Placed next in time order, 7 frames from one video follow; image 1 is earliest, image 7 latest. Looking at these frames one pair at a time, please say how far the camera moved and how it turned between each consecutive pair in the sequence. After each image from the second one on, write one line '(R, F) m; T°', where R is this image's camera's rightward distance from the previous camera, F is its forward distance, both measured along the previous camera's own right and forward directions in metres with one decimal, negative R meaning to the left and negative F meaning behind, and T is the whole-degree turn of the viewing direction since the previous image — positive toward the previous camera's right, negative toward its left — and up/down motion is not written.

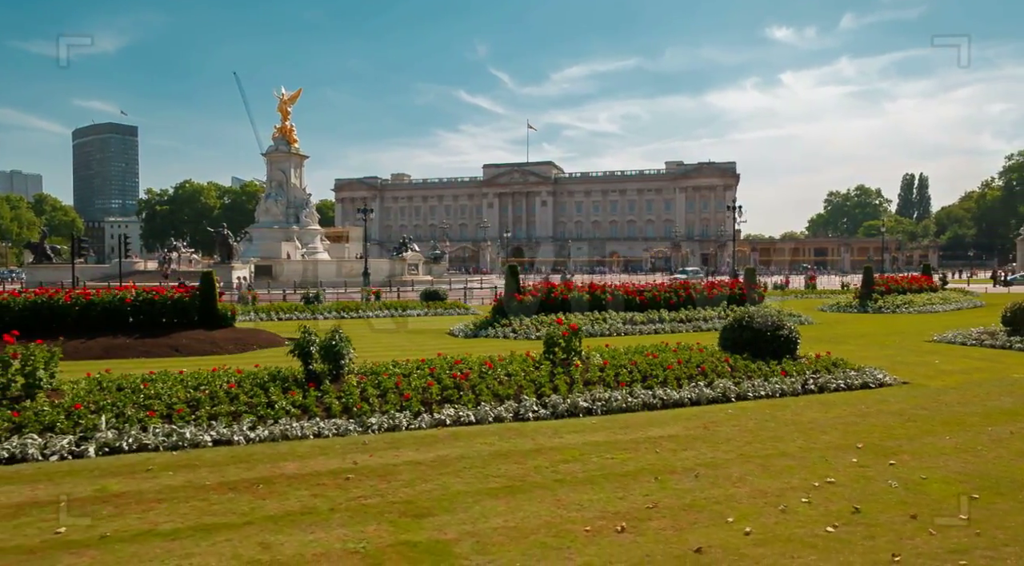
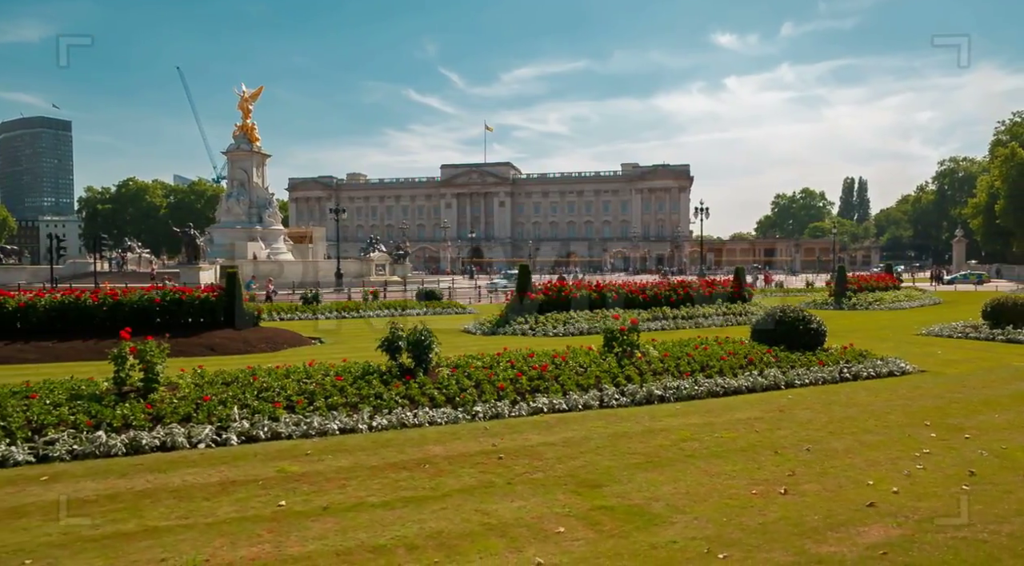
(-1.9, -0.6) m; +4°
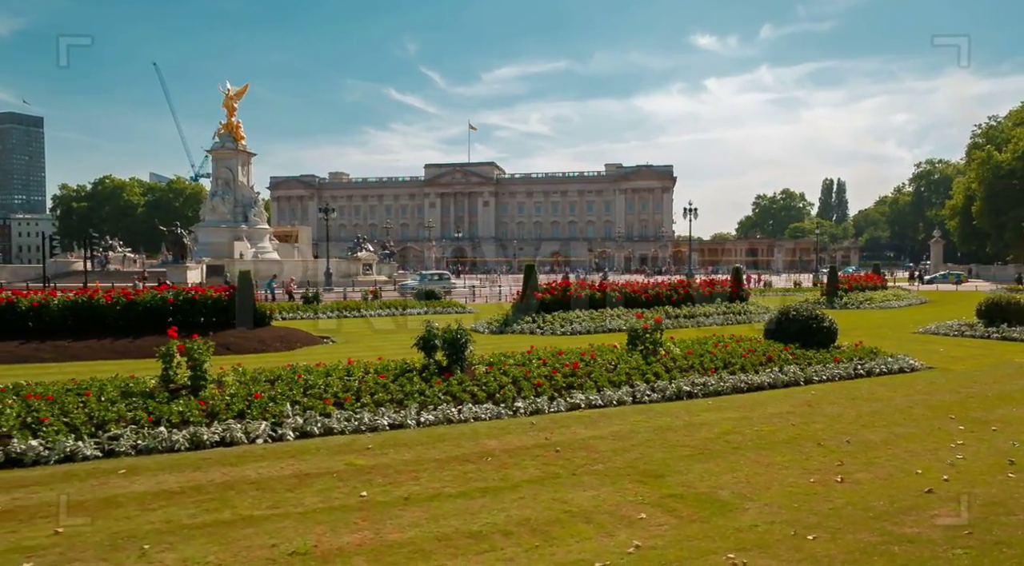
(-0.8, -0.2) m; +1°
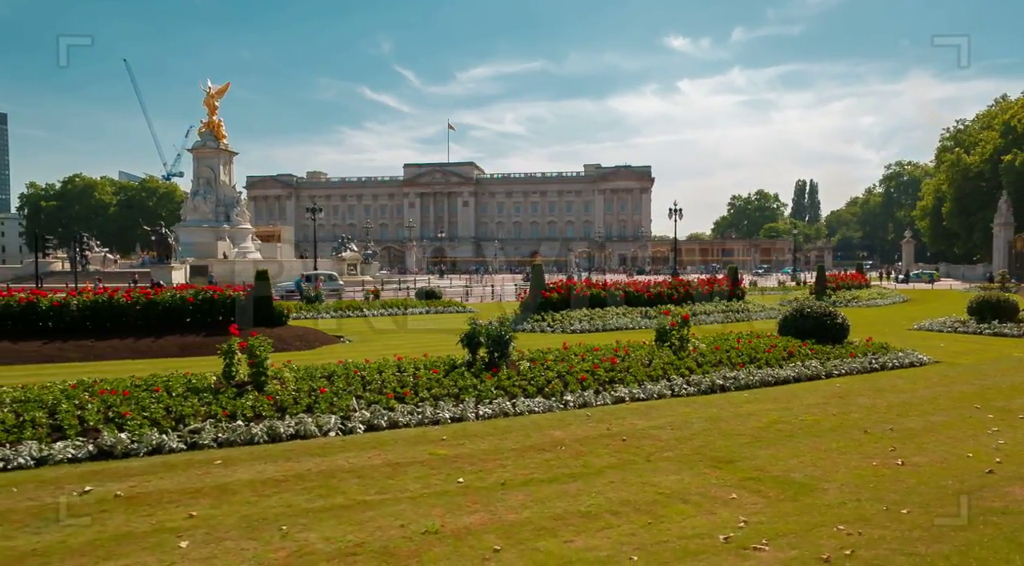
(-1.0, -0.3) m; +2°
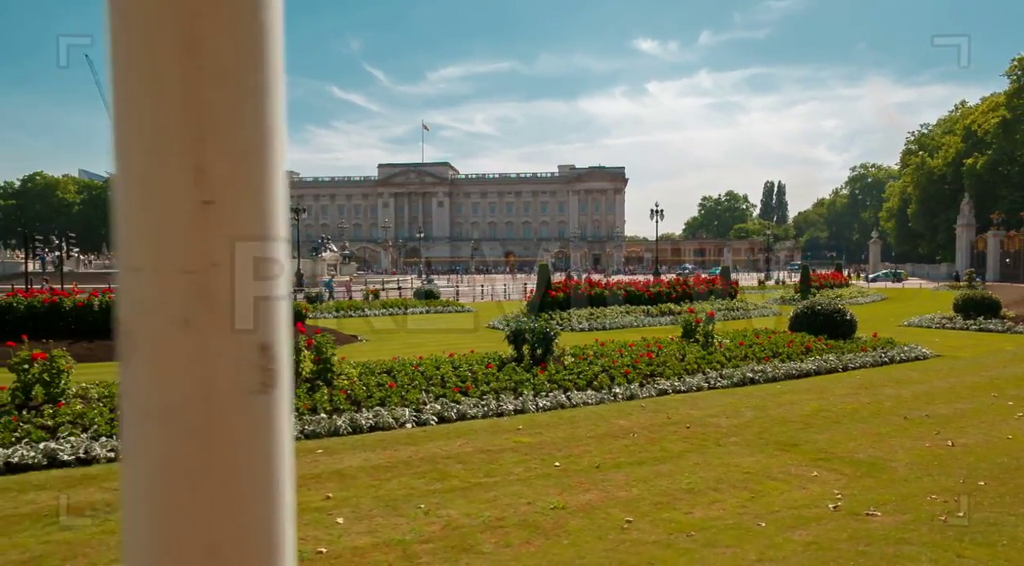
(-1.2, -0.5) m; +2°
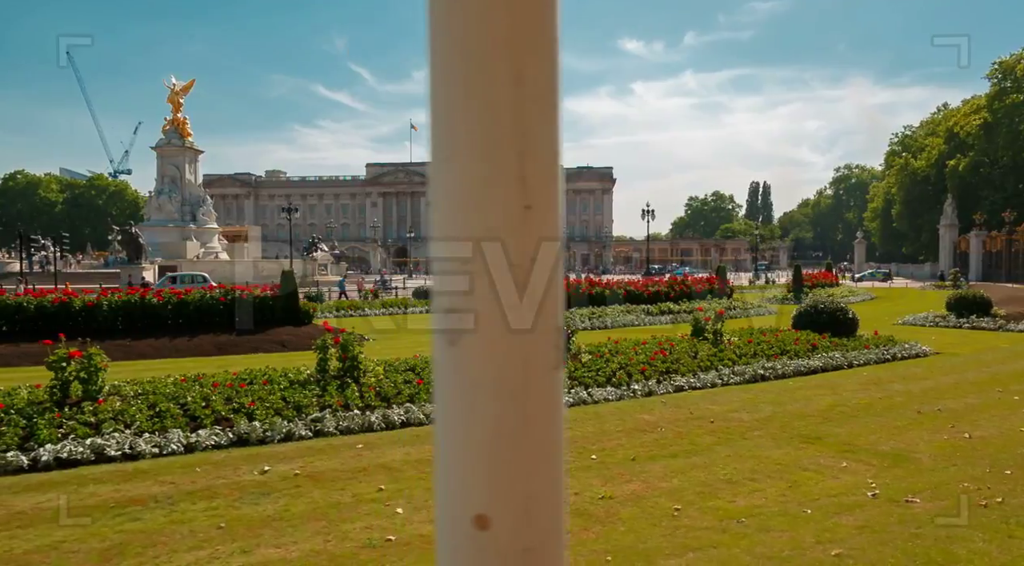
(-0.5, -0.2) m; +1°
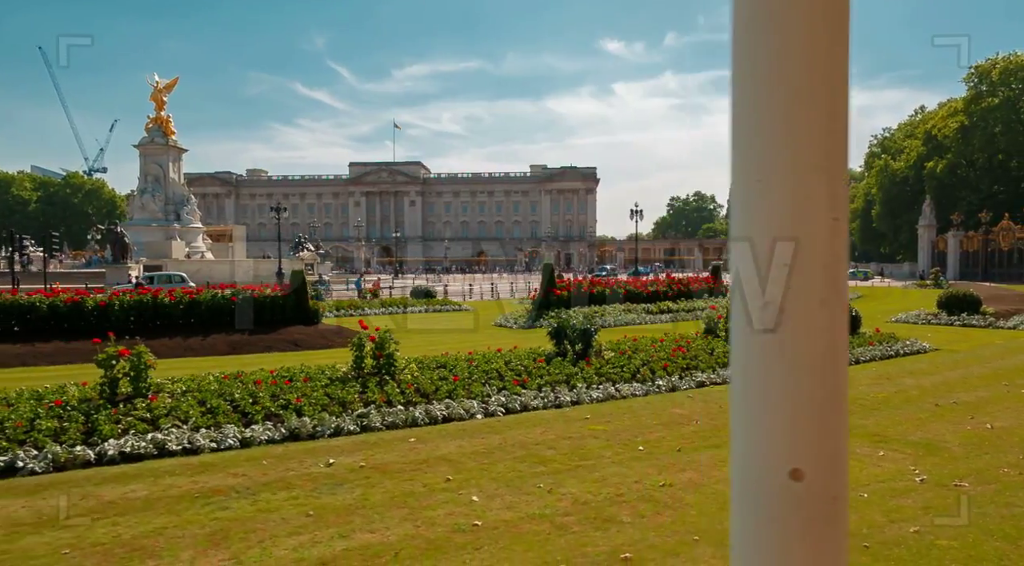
(-0.7, -0.2) m; +1°
